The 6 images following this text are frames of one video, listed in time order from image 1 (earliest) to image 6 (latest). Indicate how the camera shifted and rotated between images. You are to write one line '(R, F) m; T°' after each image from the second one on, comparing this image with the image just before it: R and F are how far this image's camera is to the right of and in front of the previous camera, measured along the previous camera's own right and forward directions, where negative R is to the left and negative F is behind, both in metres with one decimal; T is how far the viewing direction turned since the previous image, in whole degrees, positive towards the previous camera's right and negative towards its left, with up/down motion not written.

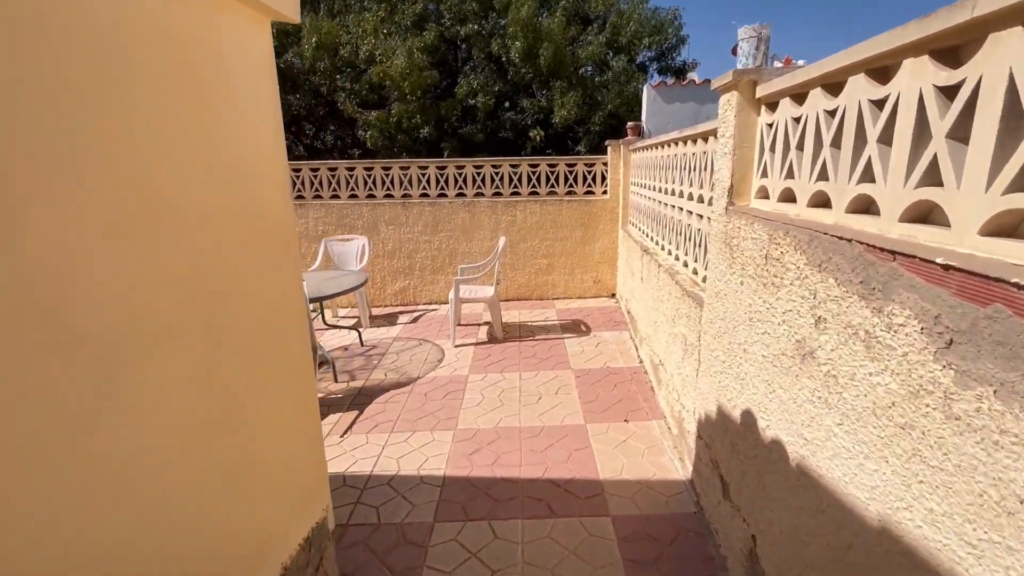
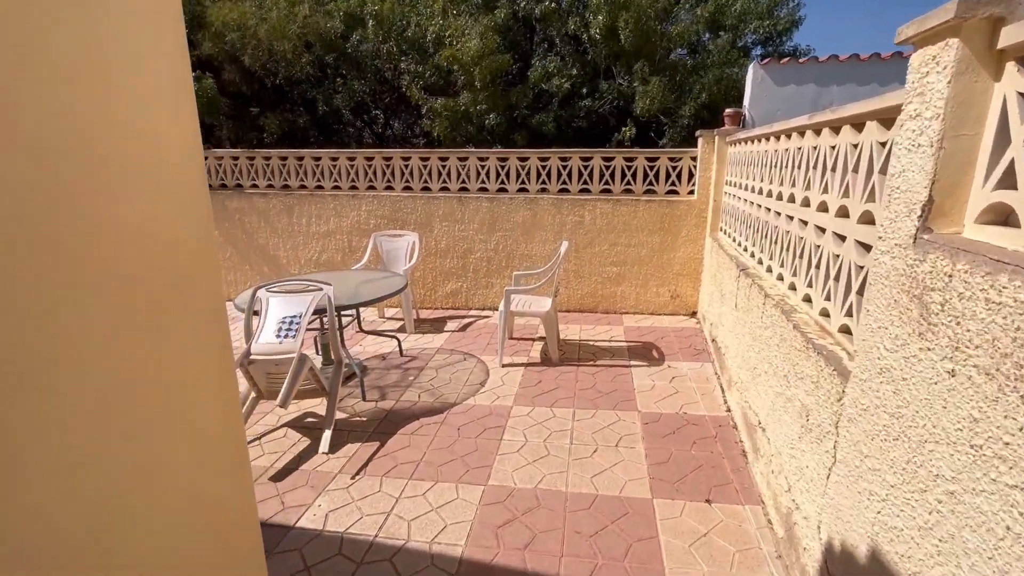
(+0.1, +0.6) m; -8°
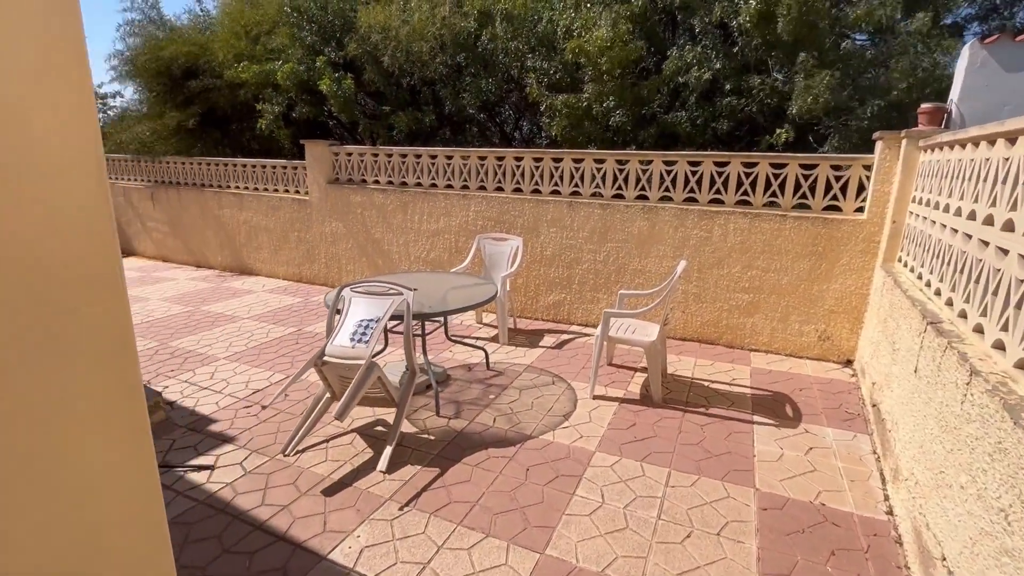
(+0.2, +0.4) m; -15°
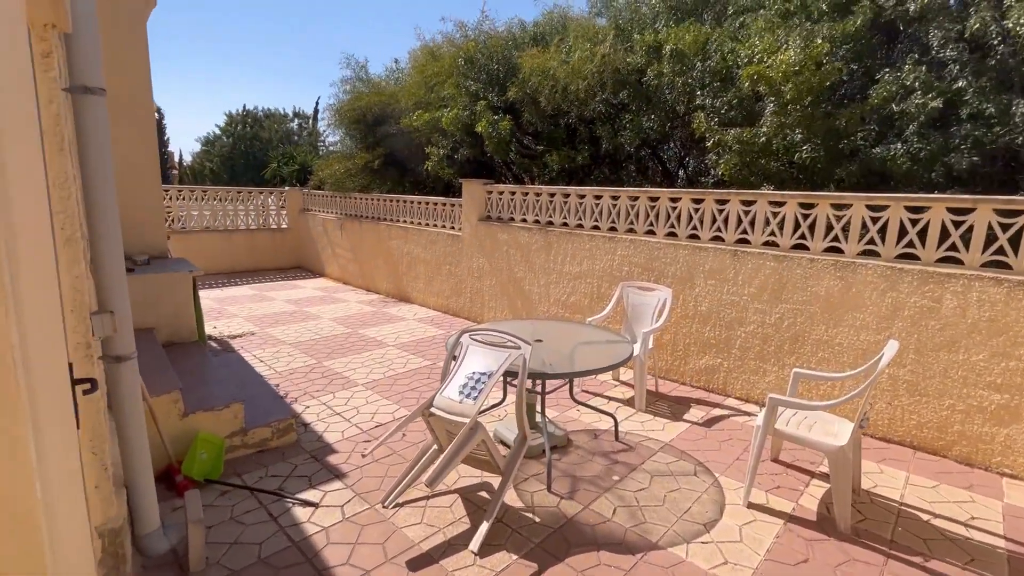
(+0.1, +0.4) m; -18°
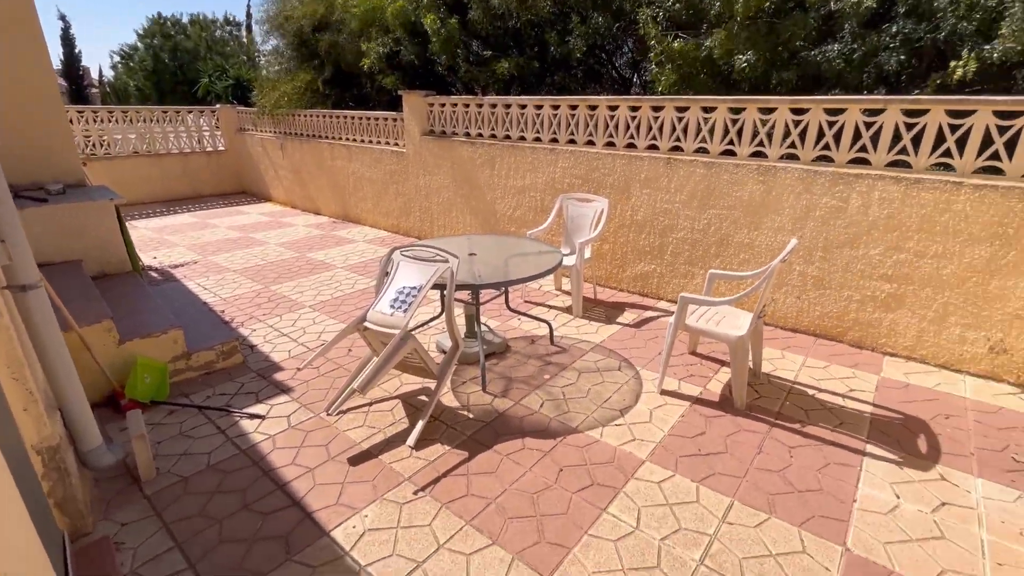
(+0.2, -0.1) m; +4°
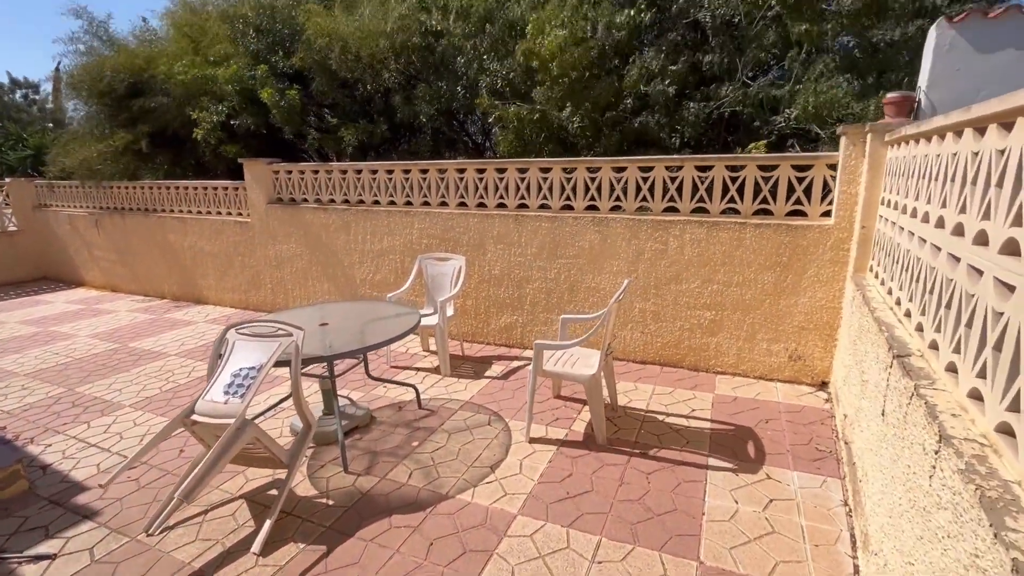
(+0.1, 0.0) m; +15°
